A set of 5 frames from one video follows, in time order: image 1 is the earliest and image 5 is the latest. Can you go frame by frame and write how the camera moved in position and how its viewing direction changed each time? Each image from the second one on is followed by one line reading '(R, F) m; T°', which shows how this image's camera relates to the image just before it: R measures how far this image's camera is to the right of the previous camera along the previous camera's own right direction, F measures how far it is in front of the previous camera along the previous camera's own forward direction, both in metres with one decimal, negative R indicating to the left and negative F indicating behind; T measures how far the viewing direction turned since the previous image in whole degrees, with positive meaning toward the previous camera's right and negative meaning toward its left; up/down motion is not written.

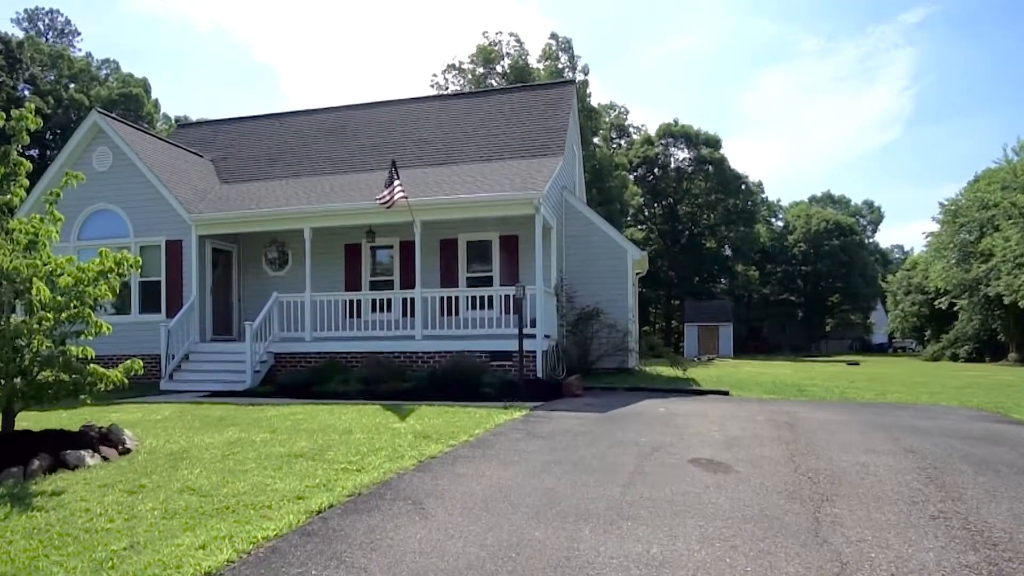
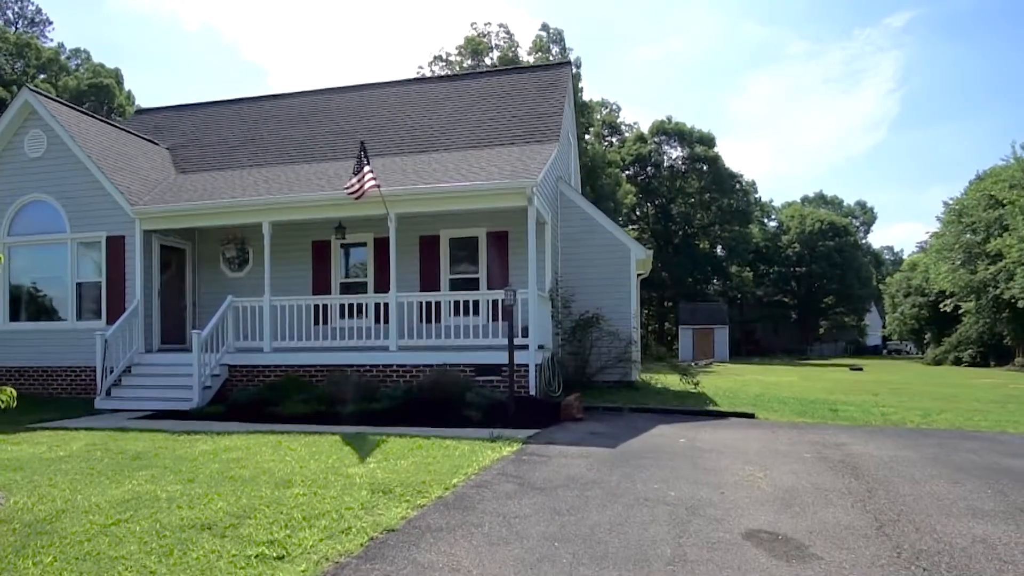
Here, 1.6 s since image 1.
(0.0, +1.8) m; +1°
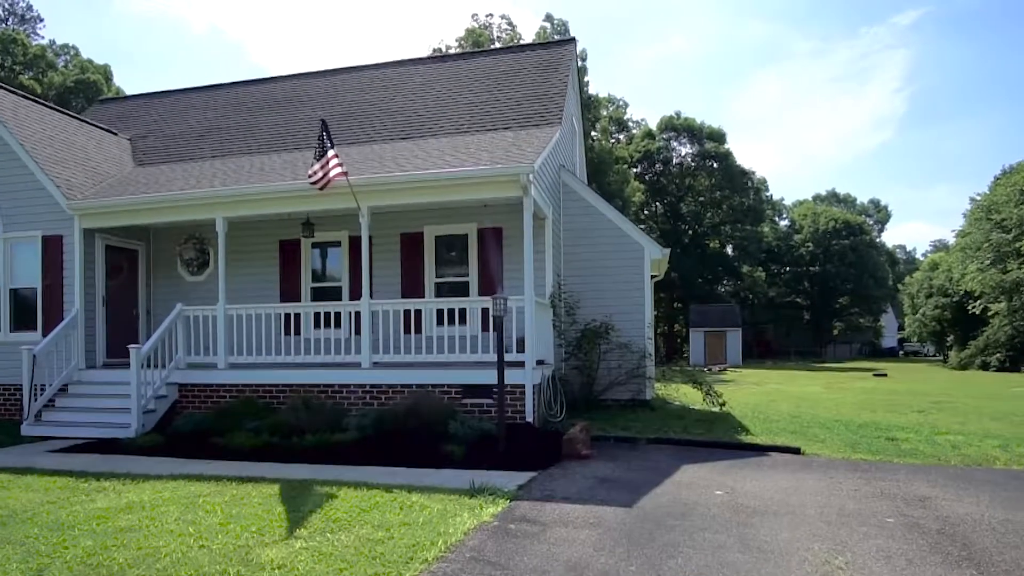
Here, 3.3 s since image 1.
(+0.2, +1.9) m; -1°
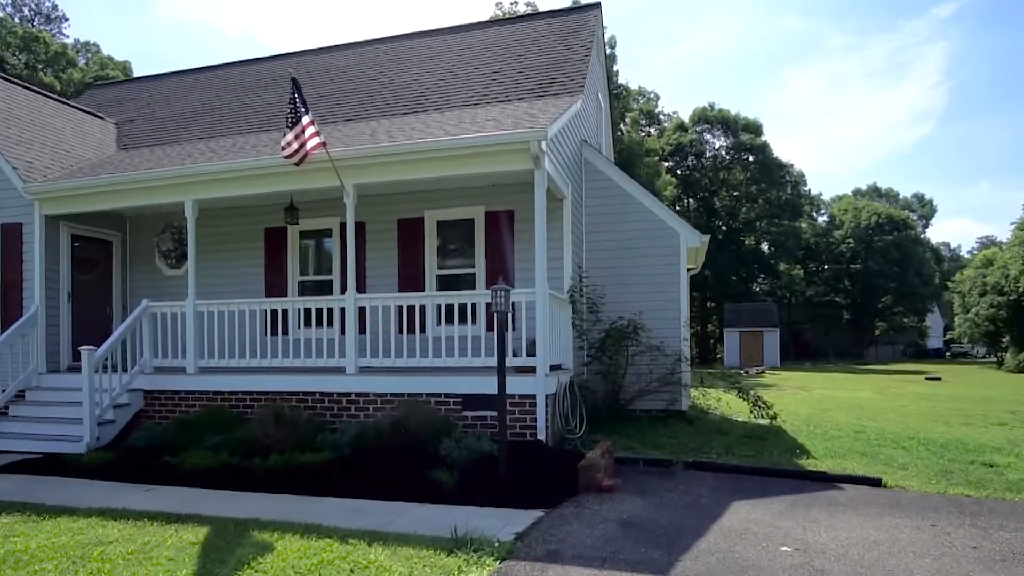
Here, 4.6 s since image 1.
(+0.3, +1.6) m; -2°
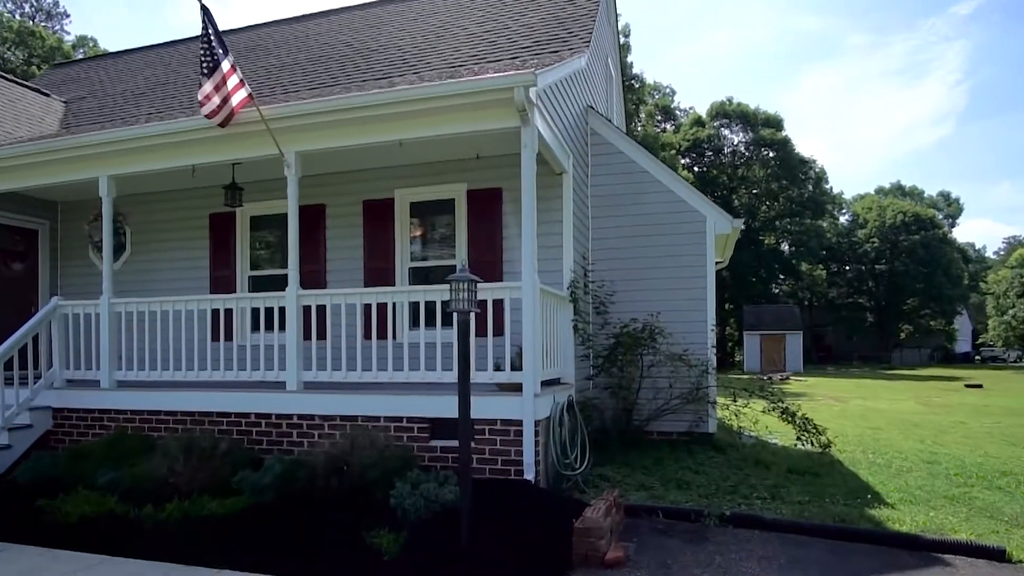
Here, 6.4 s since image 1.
(+0.3, +1.9) m; -1°
